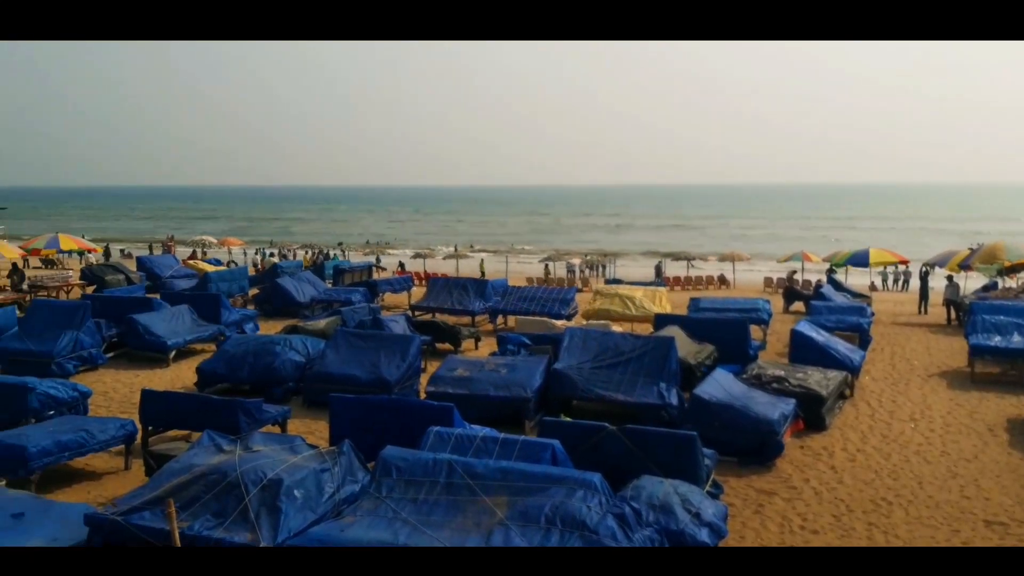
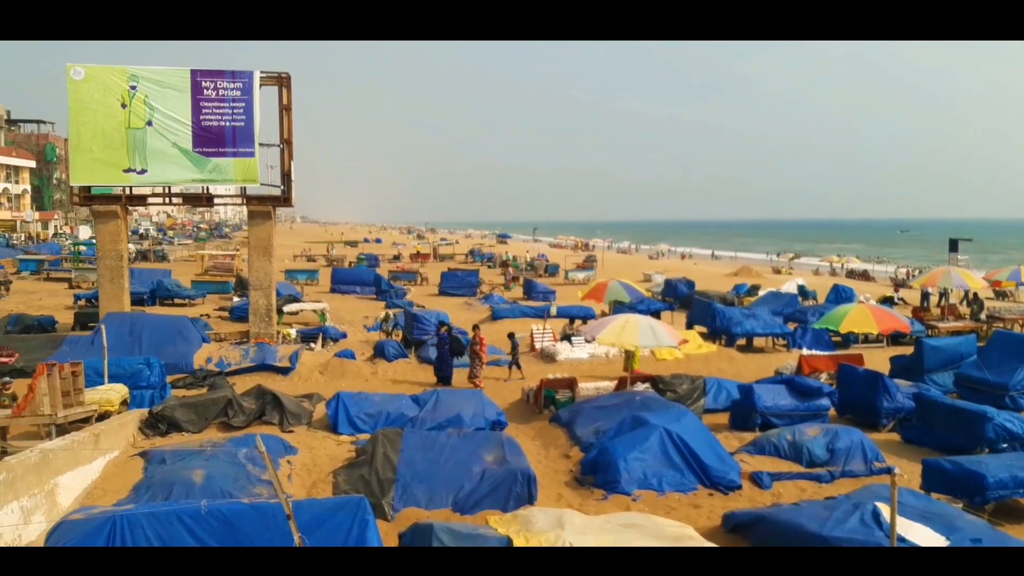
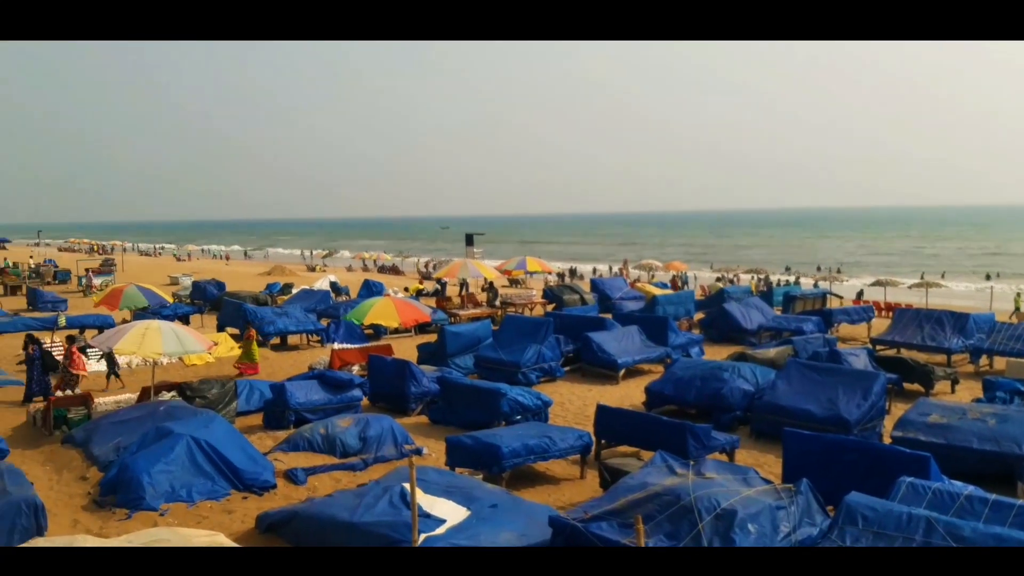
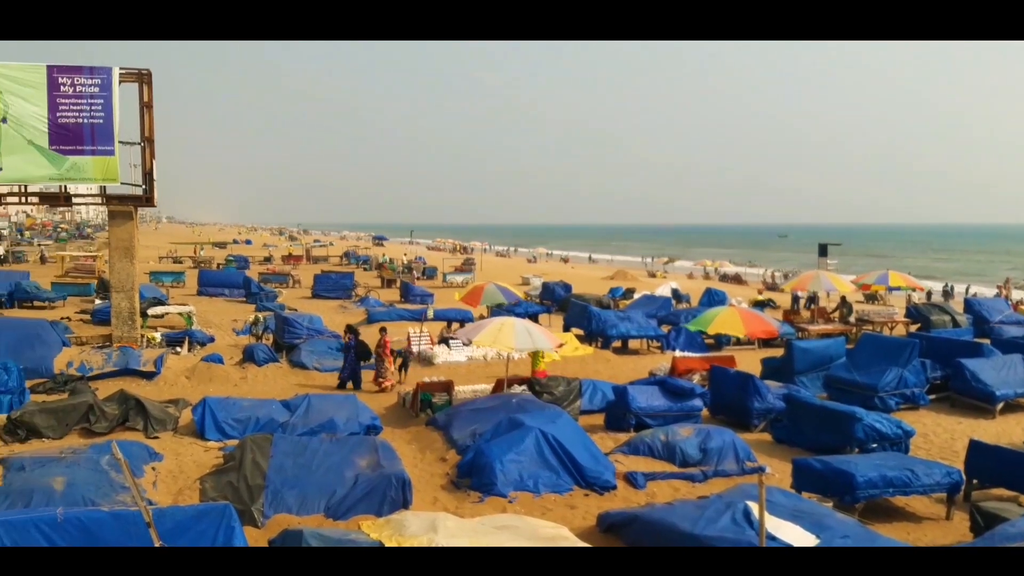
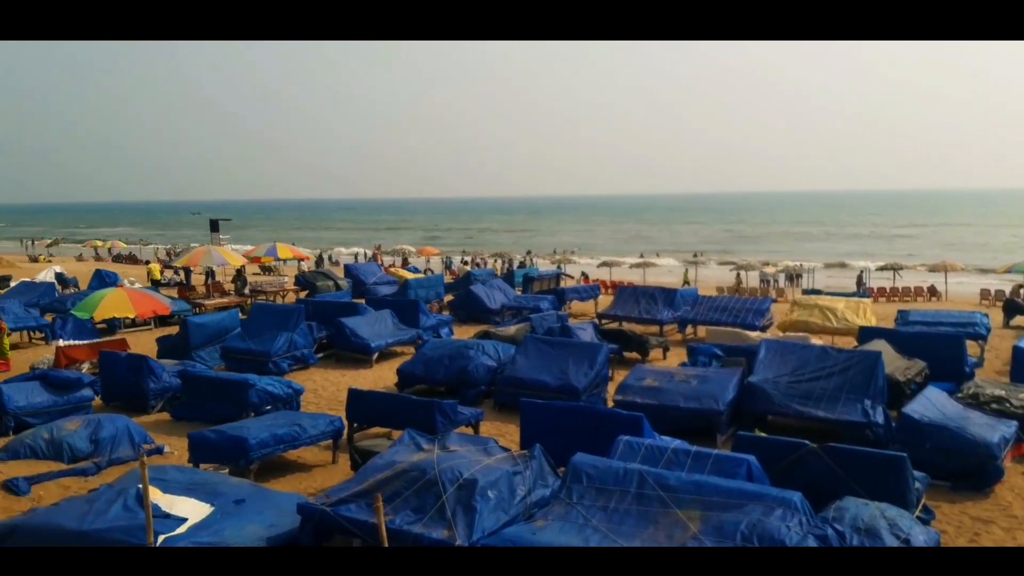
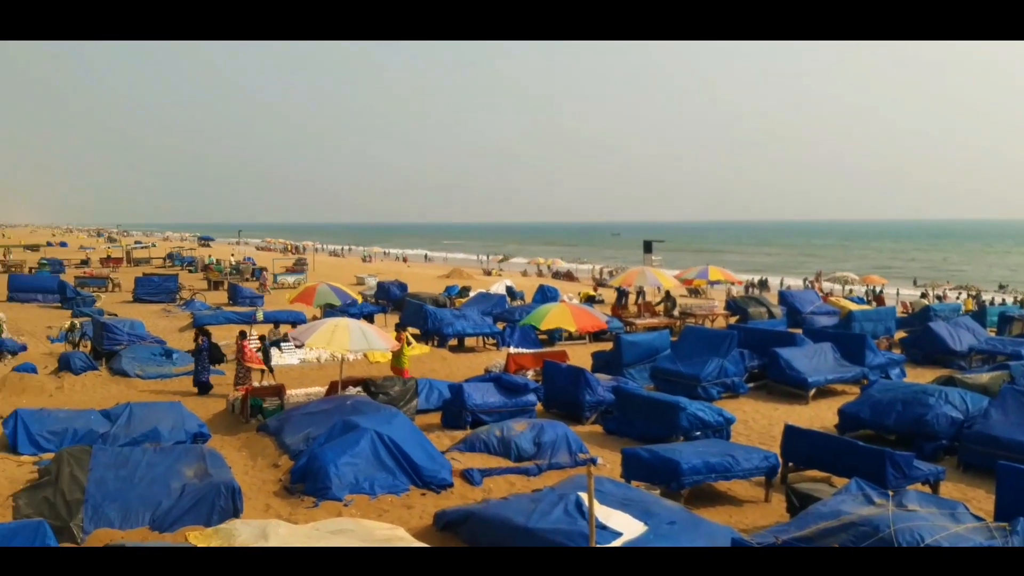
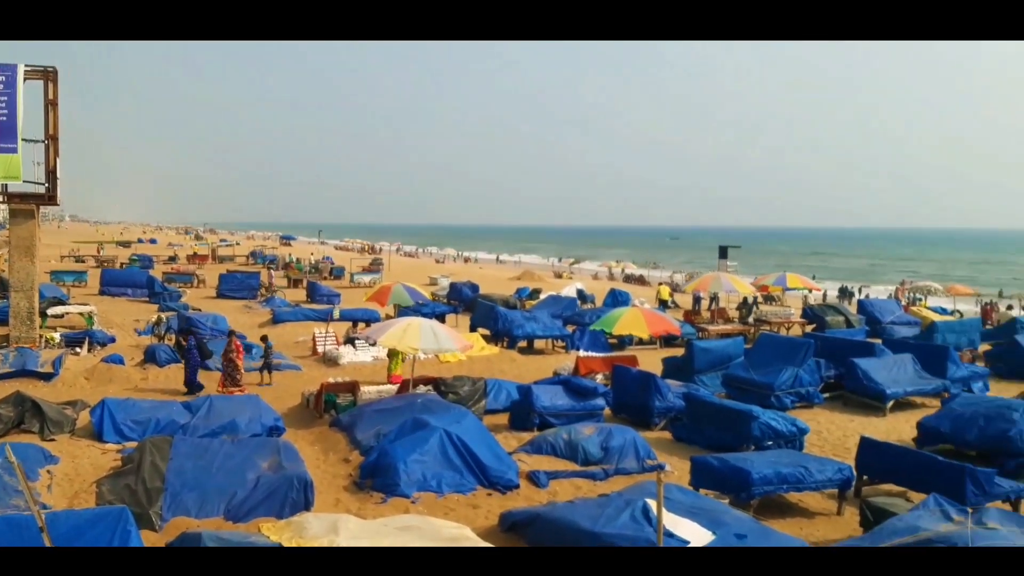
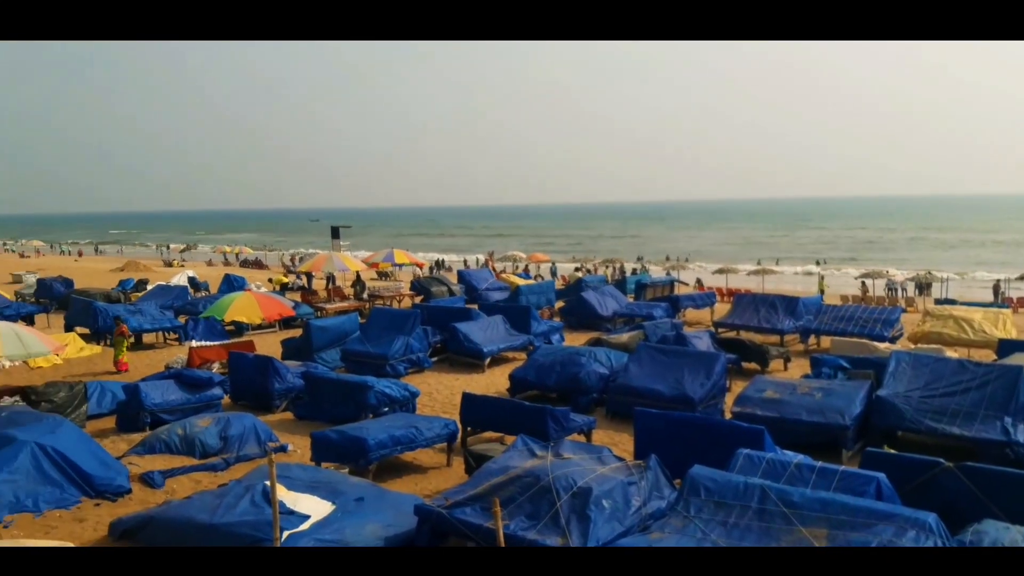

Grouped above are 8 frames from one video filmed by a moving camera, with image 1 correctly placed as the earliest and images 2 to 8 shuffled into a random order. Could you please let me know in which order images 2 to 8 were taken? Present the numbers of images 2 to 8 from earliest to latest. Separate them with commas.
5, 8, 3, 6, 4, 2, 7
